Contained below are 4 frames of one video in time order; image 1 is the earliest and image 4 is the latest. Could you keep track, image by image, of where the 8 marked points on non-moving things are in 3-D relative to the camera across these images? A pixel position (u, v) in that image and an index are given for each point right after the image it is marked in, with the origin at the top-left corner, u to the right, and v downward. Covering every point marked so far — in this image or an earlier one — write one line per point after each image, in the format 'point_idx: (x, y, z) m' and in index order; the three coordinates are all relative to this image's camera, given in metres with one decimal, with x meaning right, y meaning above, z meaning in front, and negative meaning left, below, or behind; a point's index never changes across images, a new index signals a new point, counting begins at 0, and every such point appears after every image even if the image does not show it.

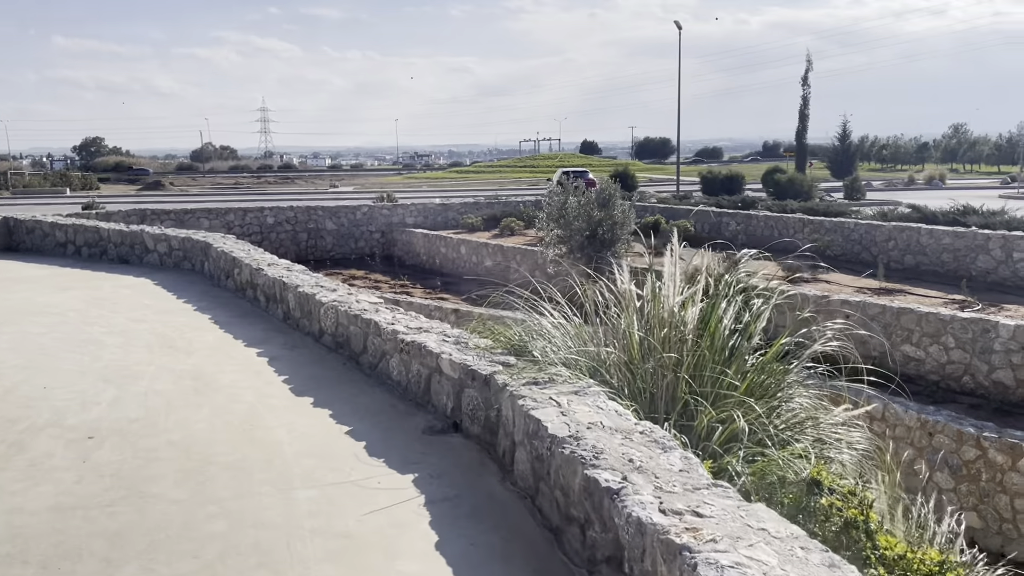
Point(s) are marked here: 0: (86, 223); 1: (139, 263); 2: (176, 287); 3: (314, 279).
0: (-7.1, +1.1, +13.8) m
1: (-5.8, +0.4, +13.0) m
2: (-4.4, 0.0, +10.8) m
3: (-2.0, +0.1, +8.6) m
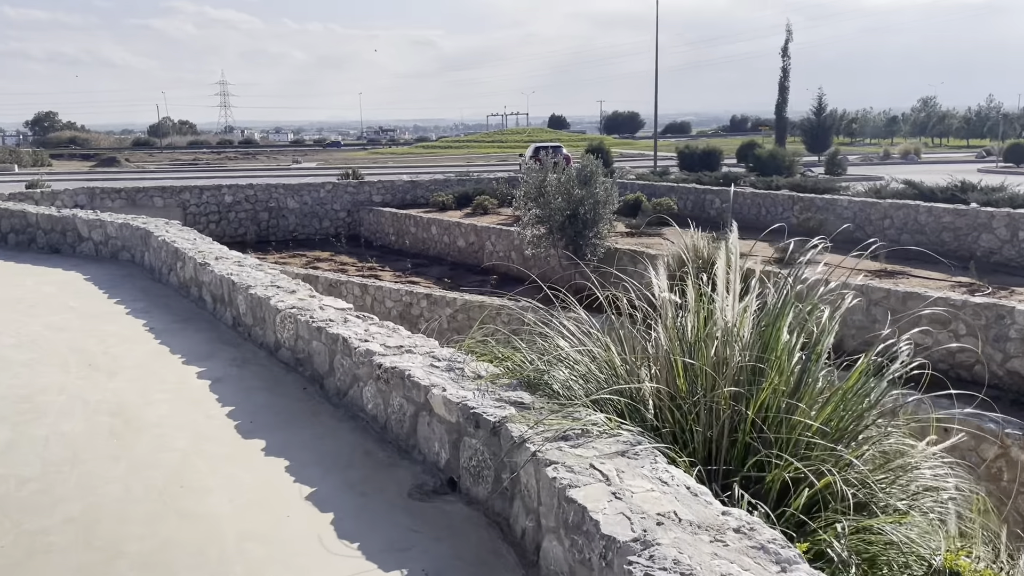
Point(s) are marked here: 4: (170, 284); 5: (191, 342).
0: (-7.3, +1.2, +12.2) m
1: (-6.0, +0.5, +11.5) m
2: (-4.5, +0.1, +9.4) m
3: (-2.1, +0.1, +7.2) m
4: (-3.7, 0.0, +9.1) m
5: (-2.6, -0.4, +6.7) m
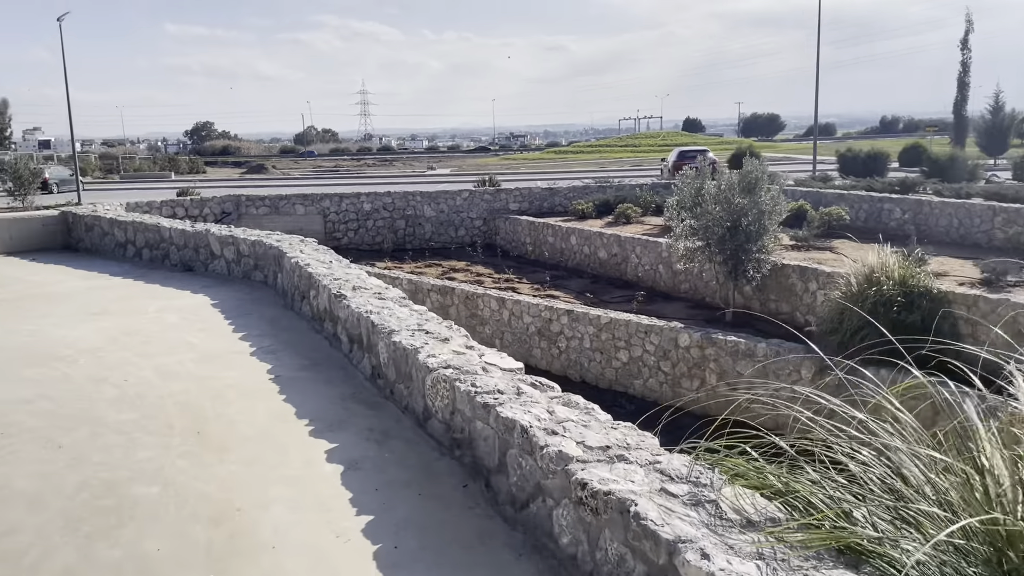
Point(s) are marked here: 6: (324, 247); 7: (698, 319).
0: (-5.1, +0.9, +11.6) m
1: (-3.9, +0.2, +10.6) m
2: (-2.7, -0.2, +8.4) m
3: (-0.7, -0.2, +5.9) m
4: (-2.0, -0.2, +7.9) m
5: (-1.2, -0.7, +5.4) m
6: (-2.1, +0.4, +9.2) m
7: (+4.1, -0.7, +18.7) m
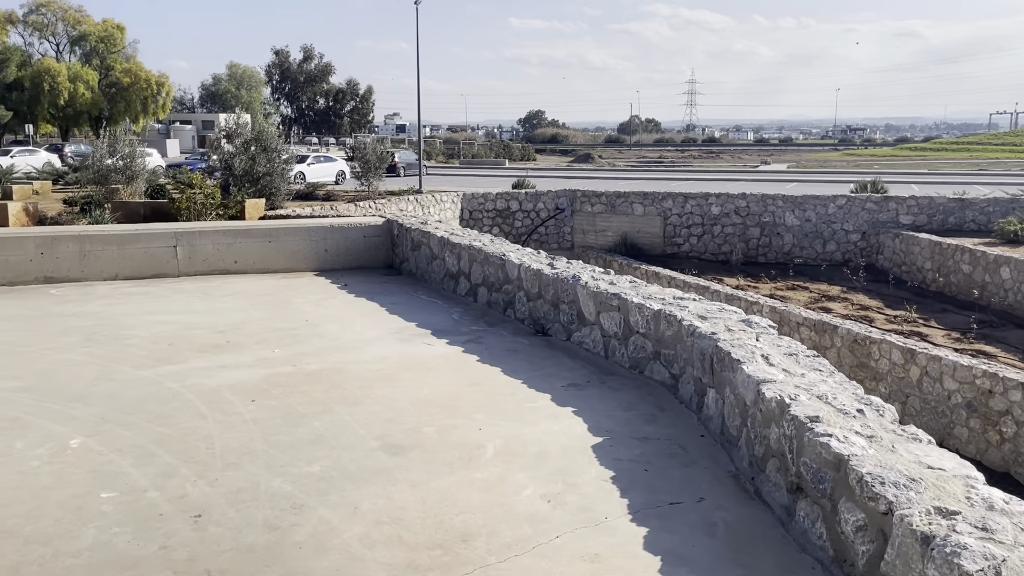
0: (-0.2, +0.4, +8.0) m
1: (+0.4, -0.4, +6.7) m
2: (+0.7, -0.9, +4.2) m
3: (+1.7, -1.1, +1.1) m
4: (+1.2, -1.0, +3.5) m
5: (+1.0, -1.6, +1.0) m
6: (+1.7, -0.3, +4.7) m
7: (+10.7, -2.0, +11.4) m
